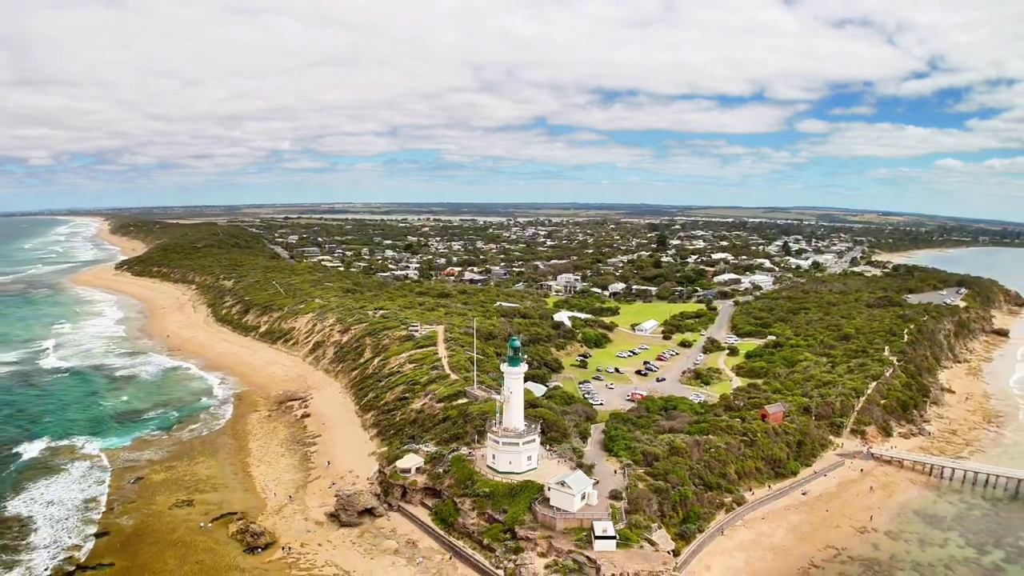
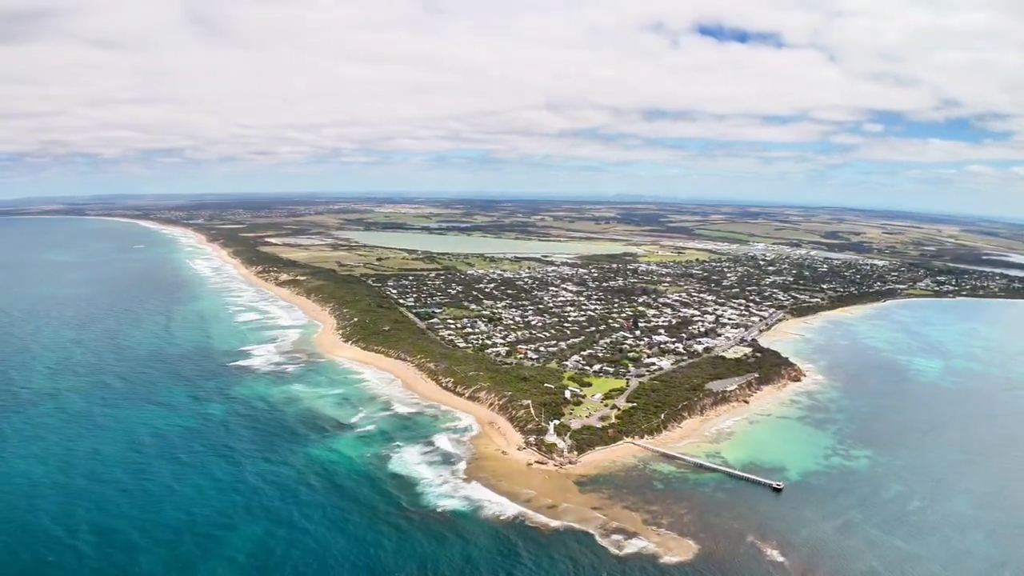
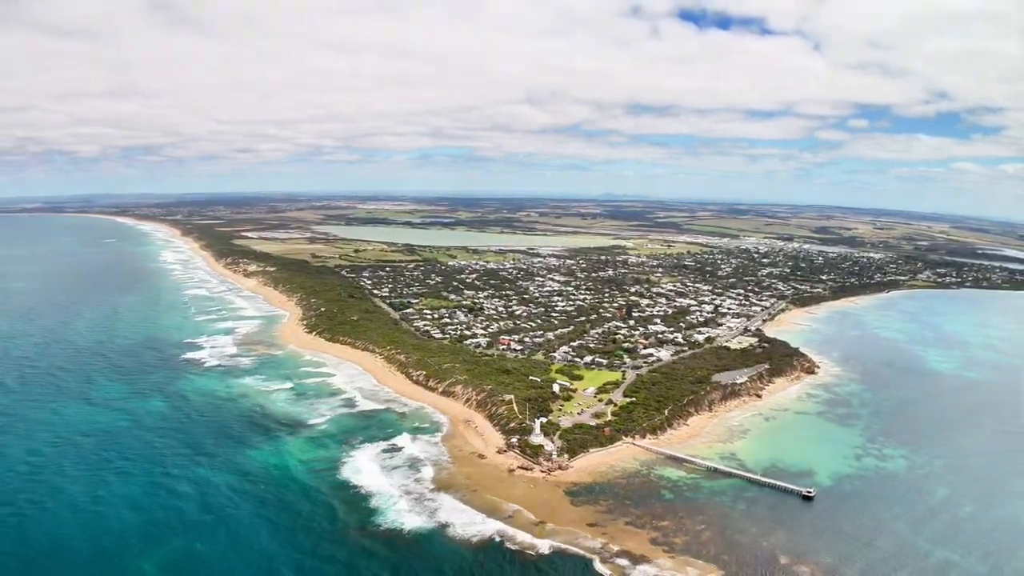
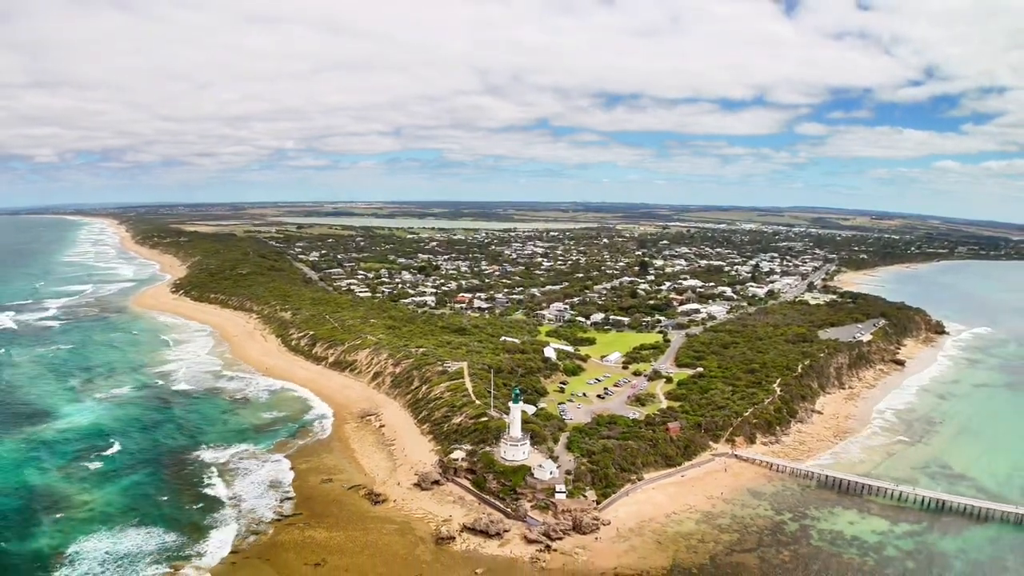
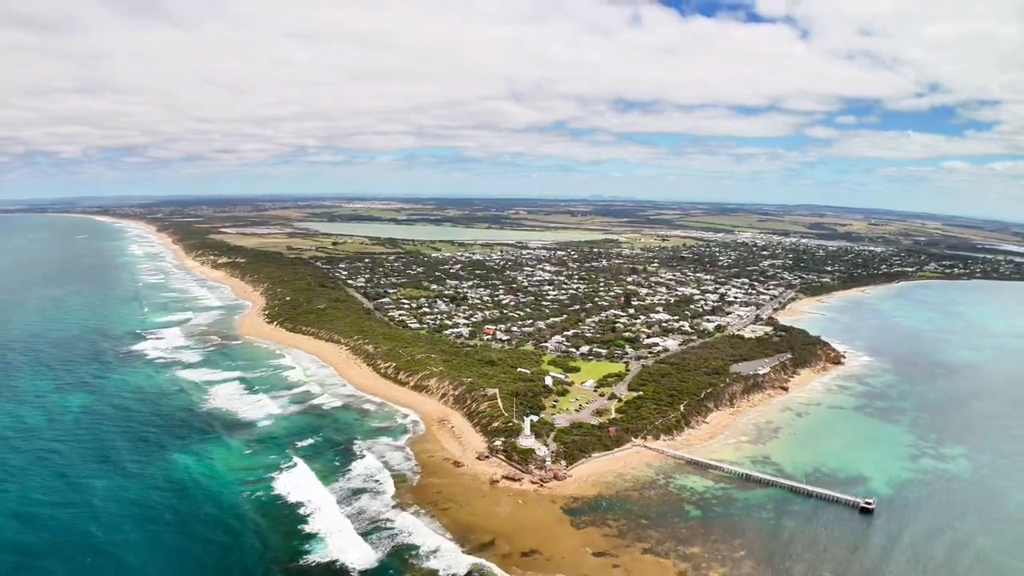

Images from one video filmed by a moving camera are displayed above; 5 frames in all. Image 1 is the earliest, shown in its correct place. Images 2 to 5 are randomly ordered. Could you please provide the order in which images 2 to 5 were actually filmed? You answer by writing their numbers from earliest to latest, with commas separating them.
4, 5, 3, 2
